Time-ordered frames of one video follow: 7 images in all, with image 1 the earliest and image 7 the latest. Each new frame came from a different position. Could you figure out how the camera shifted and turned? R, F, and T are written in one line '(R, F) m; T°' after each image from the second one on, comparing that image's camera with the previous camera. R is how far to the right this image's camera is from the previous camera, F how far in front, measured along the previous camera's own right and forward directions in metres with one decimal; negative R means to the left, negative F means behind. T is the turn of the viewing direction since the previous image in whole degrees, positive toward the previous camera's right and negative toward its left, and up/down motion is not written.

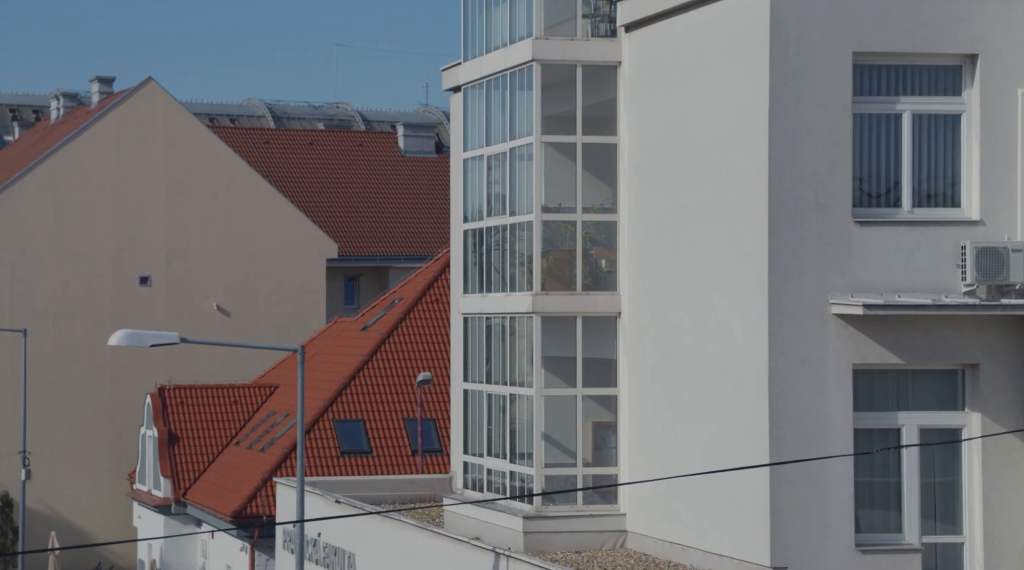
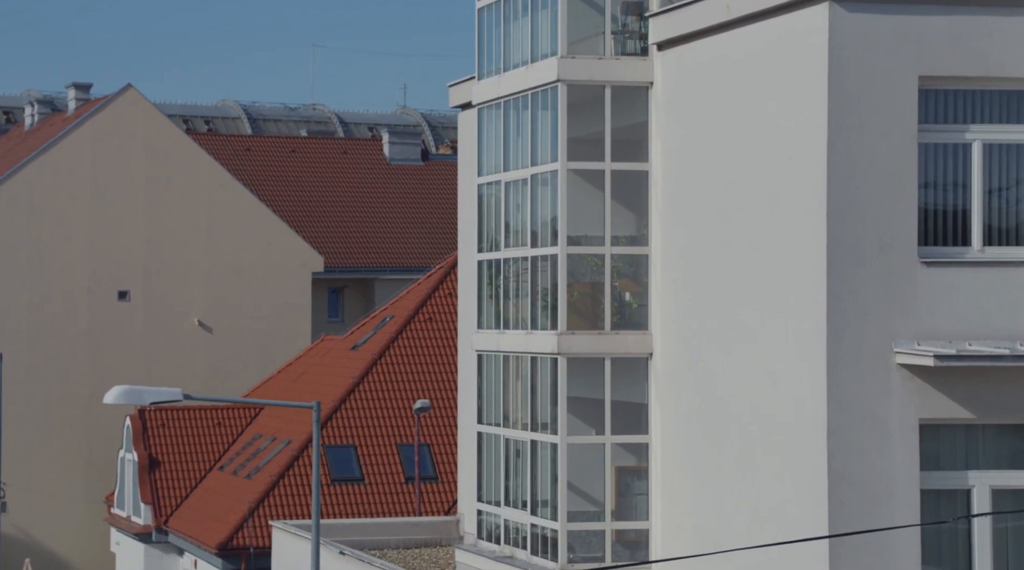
(-0.6, +1.8) m; +1°
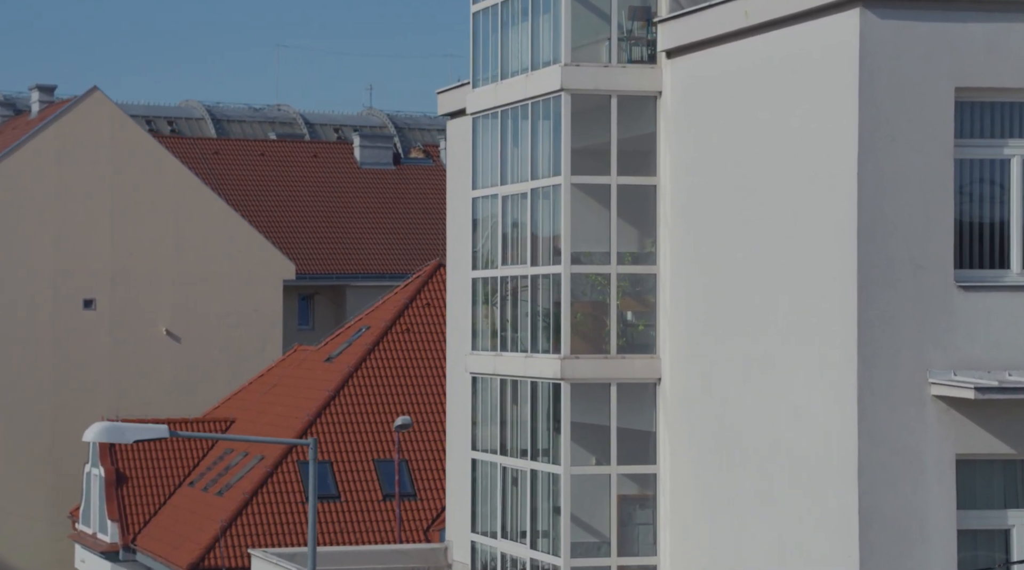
(-0.4, +1.2) m; +1°
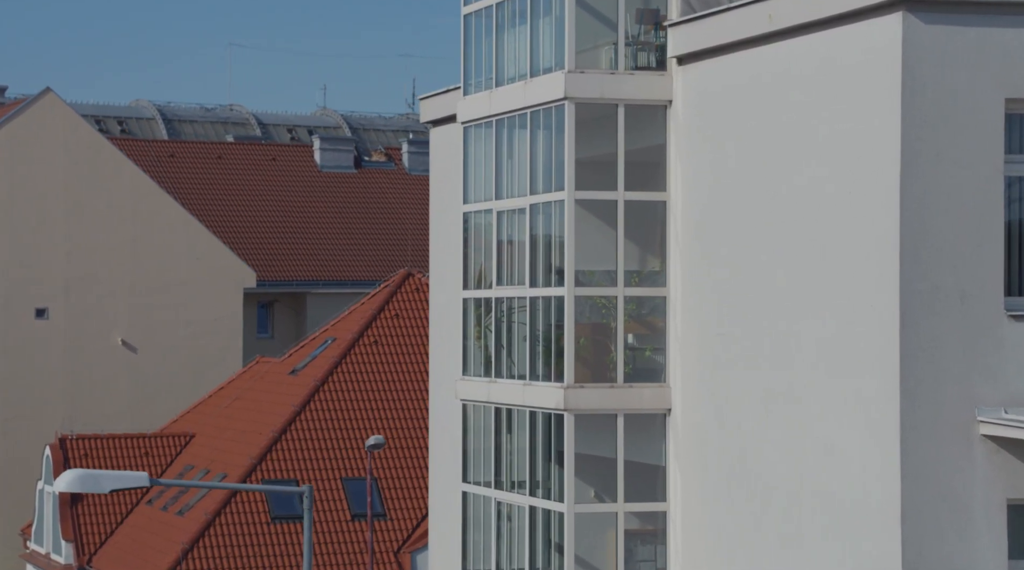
(-0.5, +1.5) m; +2°
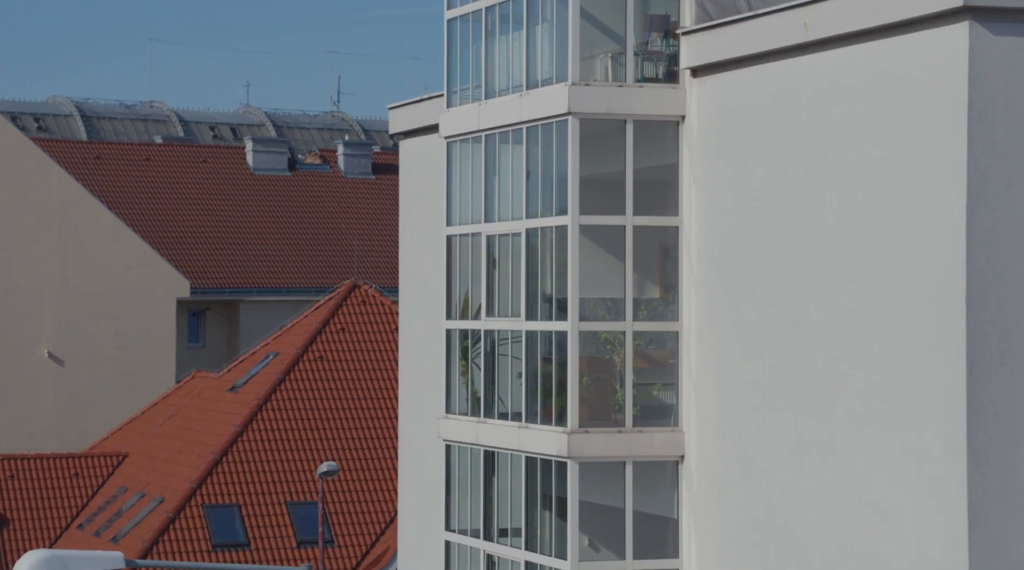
(-0.7, +1.8) m; +3°
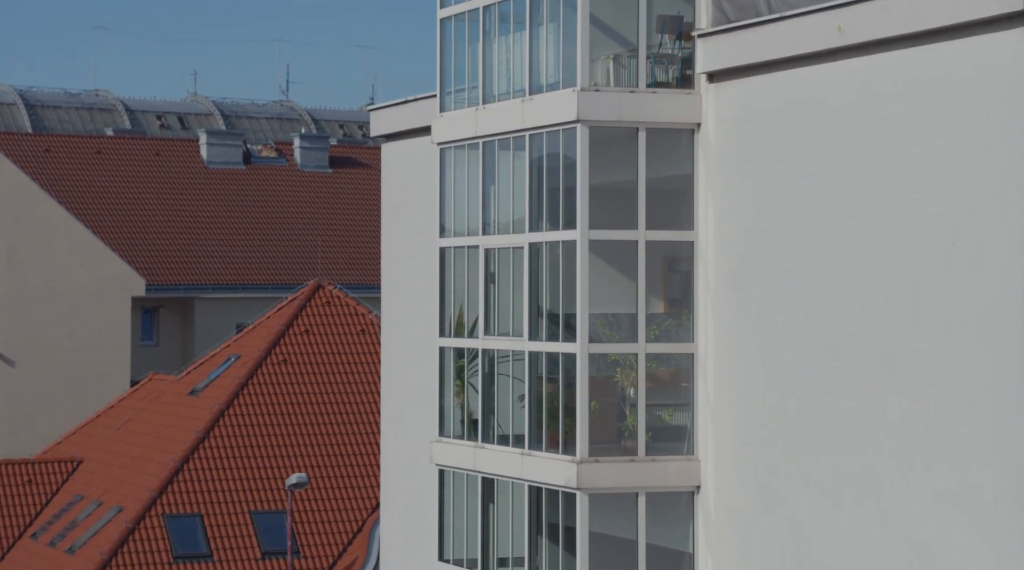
(-0.5, +1.1) m; +2°
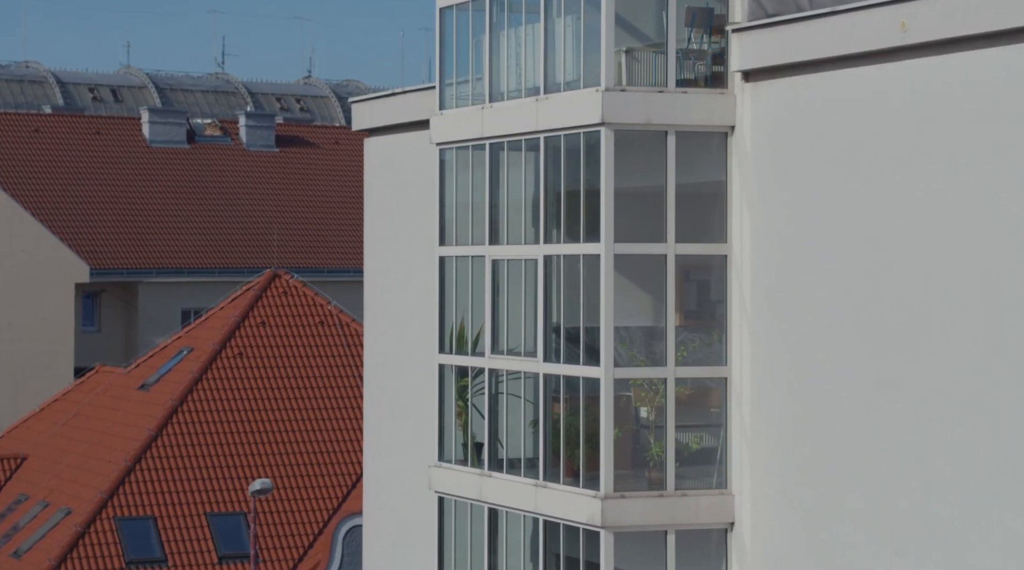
(-0.7, +1.4) m; +2°
